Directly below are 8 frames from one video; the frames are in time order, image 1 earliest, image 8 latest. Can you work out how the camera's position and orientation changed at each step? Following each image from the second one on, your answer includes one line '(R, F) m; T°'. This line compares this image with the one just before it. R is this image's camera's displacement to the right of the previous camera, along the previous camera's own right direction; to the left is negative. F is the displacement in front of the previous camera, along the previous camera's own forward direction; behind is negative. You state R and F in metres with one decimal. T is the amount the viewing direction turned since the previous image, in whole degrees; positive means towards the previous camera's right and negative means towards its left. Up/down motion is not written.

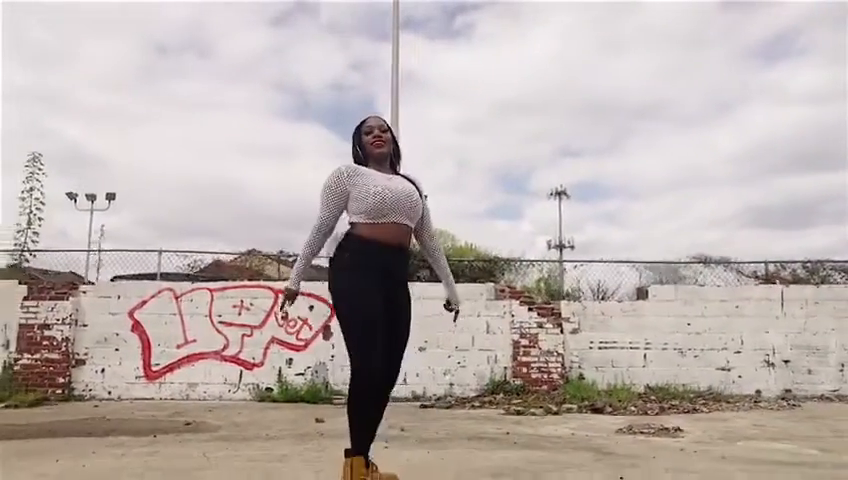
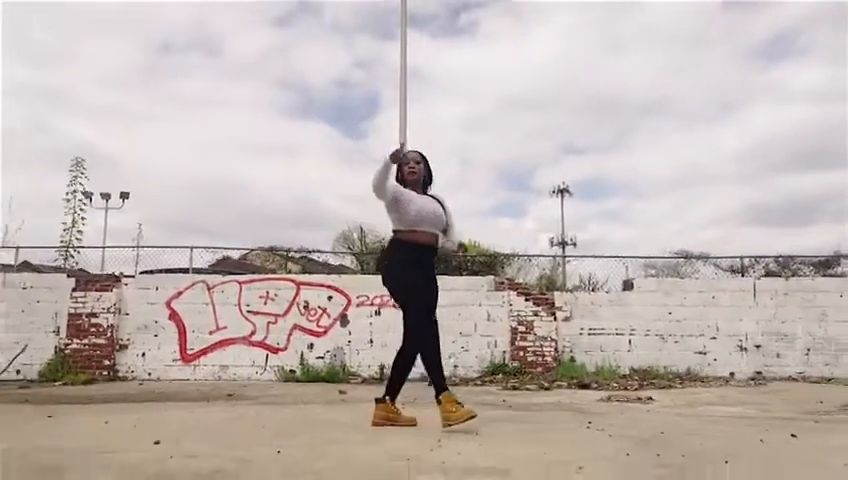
(-0.1, -1.2) m; 0°
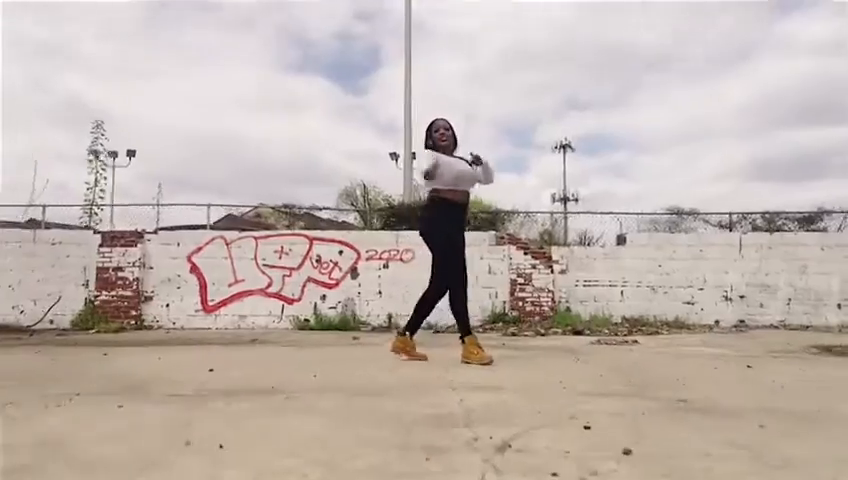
(-0.1, -0.7) m; 0°
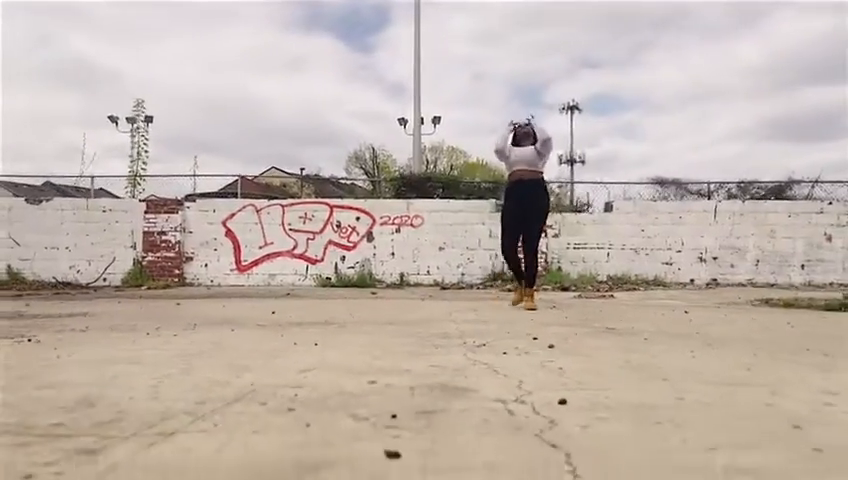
(0.0, -1.6) m; -1°
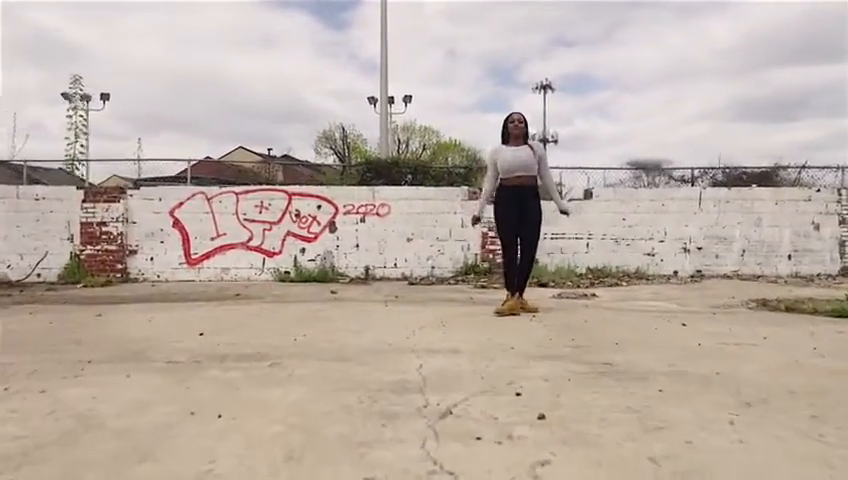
(+0.1, +1.0) m; +2°
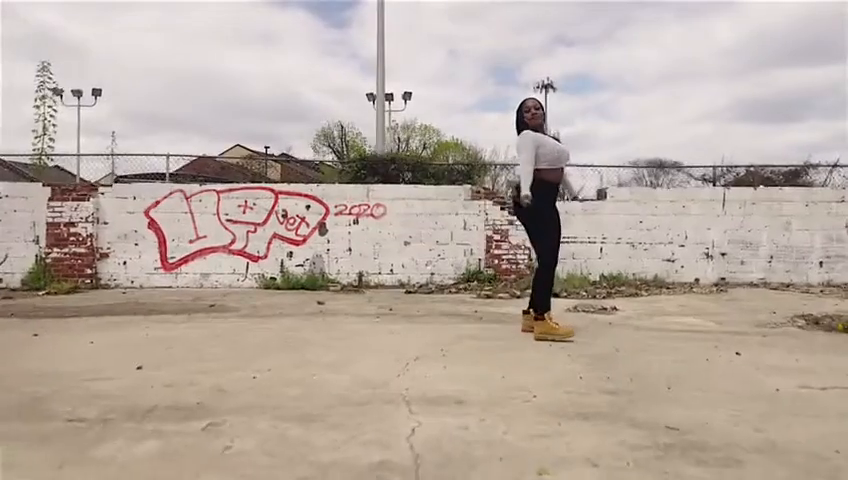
(0.0, +1.1) m; 0°
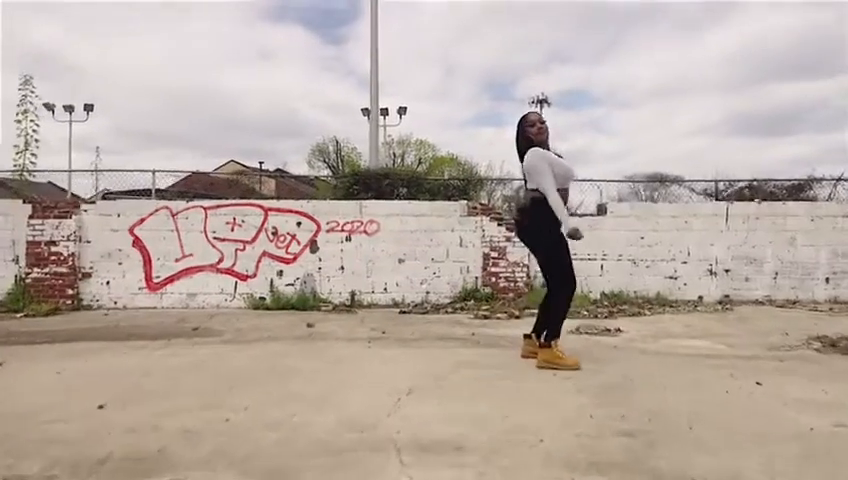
(0.0, +0.4) m; 0°
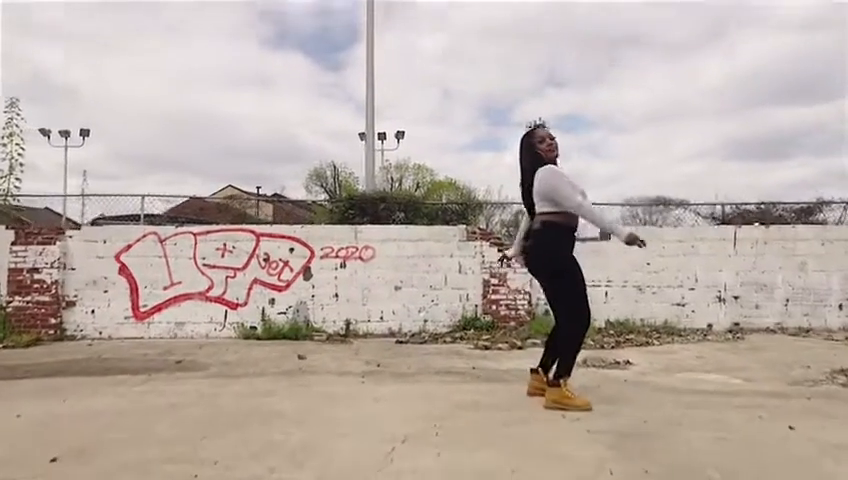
(0.0, +0.4) m; 0°
